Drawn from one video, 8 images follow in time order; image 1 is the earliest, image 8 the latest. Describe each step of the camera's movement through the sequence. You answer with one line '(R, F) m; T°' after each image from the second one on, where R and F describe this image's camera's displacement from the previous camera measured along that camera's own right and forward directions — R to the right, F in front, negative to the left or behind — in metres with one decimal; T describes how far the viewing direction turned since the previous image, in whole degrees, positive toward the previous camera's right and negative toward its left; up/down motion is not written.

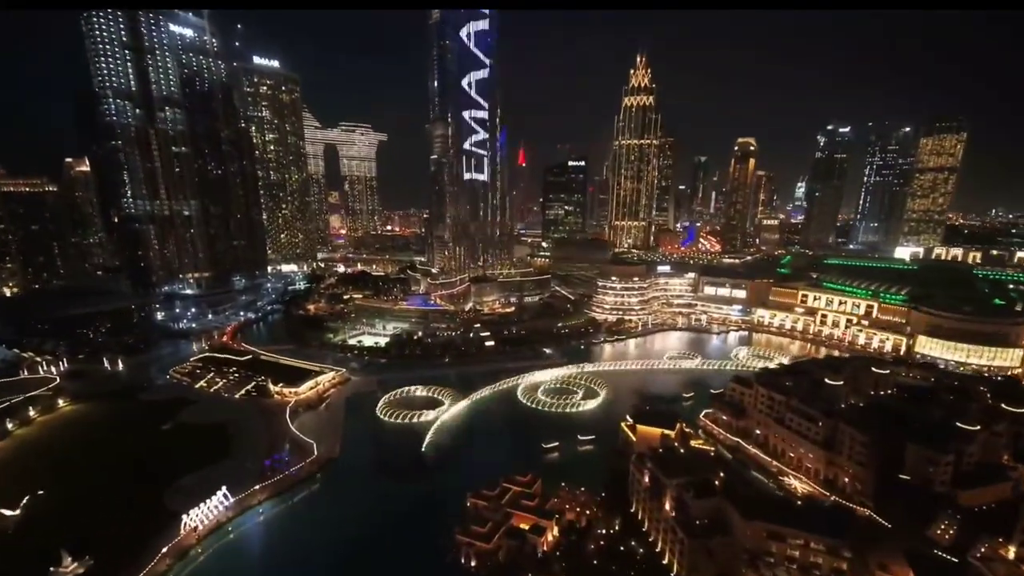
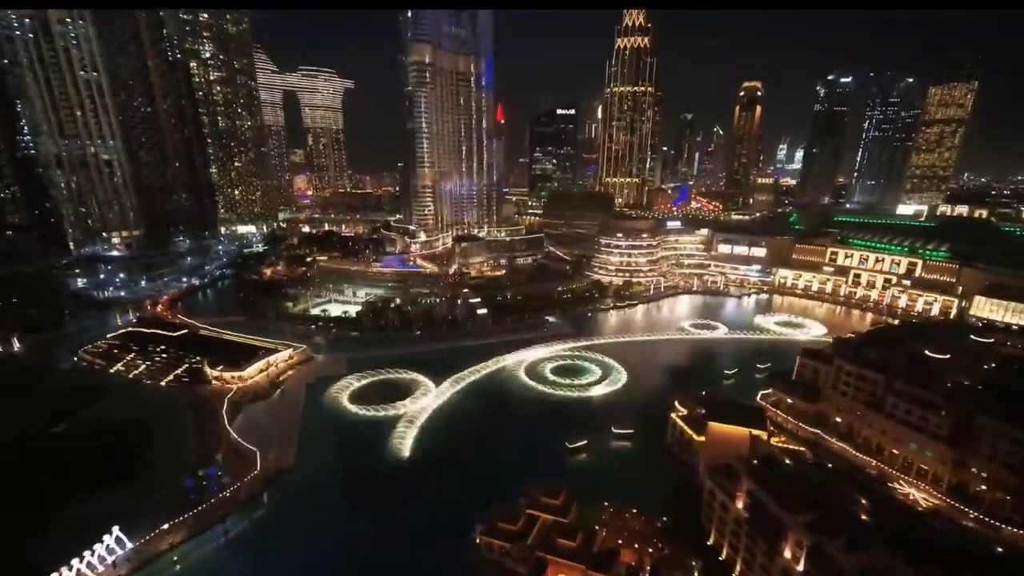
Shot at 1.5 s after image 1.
(-2.0, +8.7) m; +3°
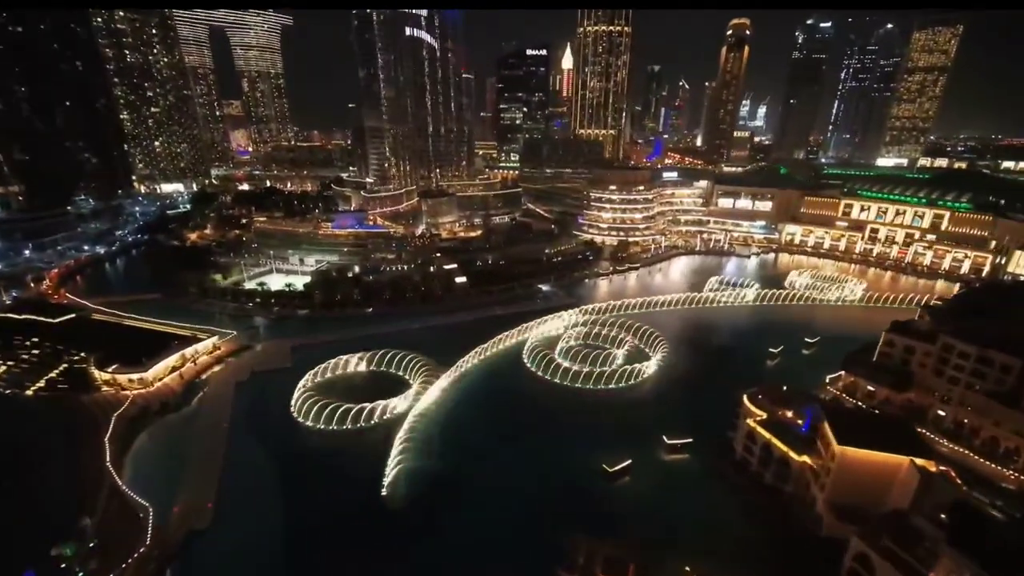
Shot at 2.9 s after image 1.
(-2.0, +7.8) m; +5°
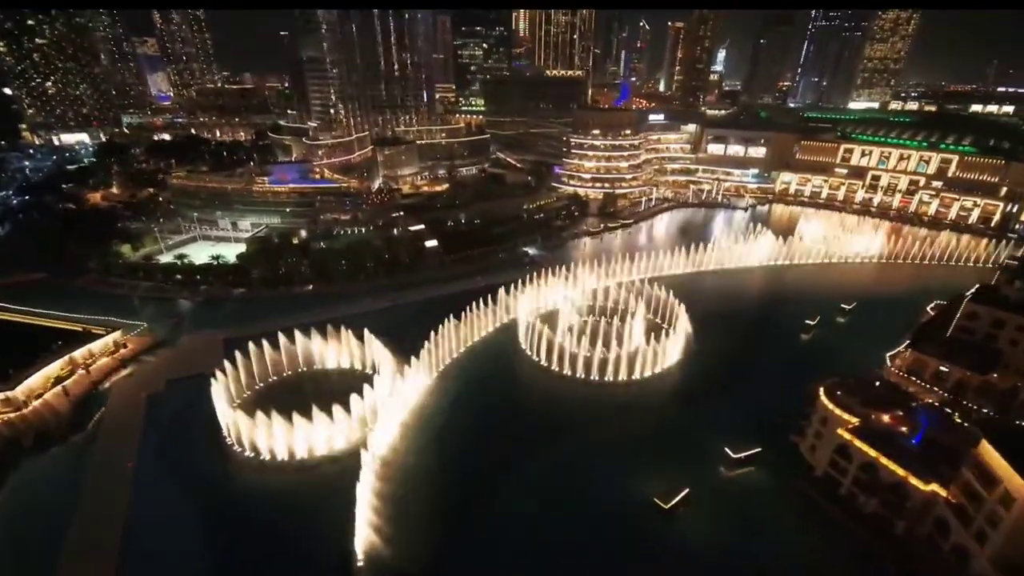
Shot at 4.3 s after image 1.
(-1.6, +5.6) m; +5°
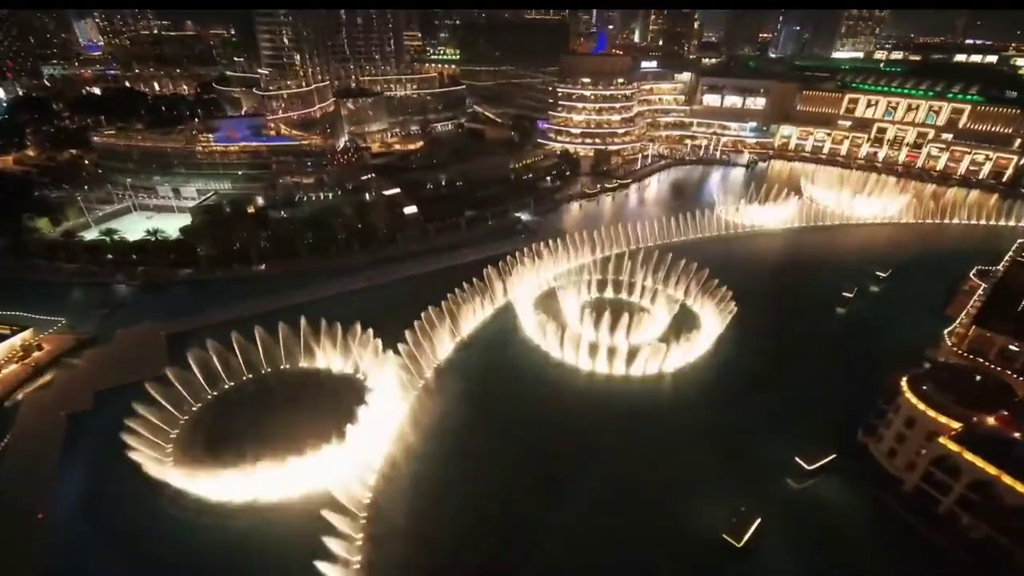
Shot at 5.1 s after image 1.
(-1.3, +3.5) m; +3°
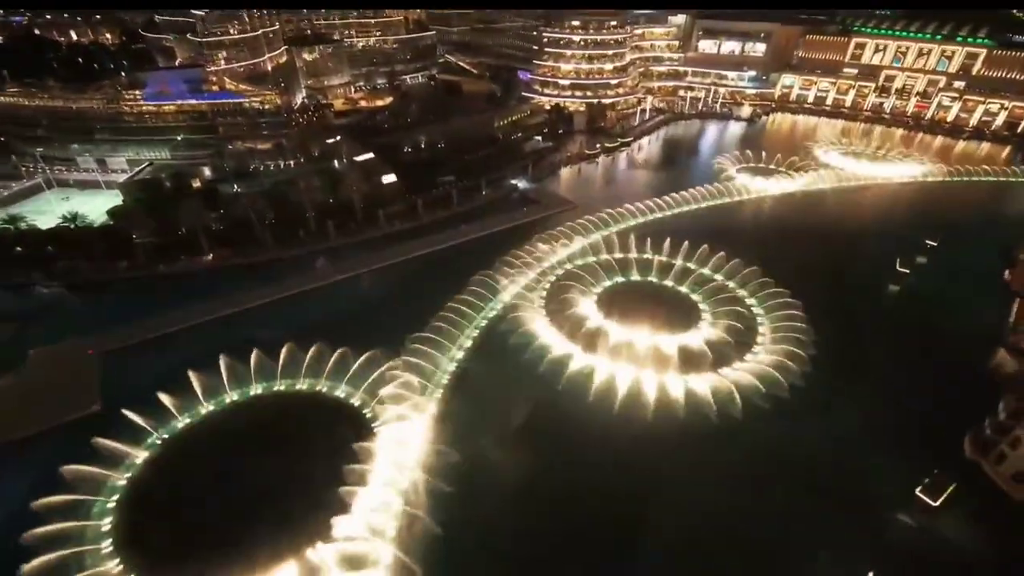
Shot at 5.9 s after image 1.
(-1.6, +3.4) m; +4°
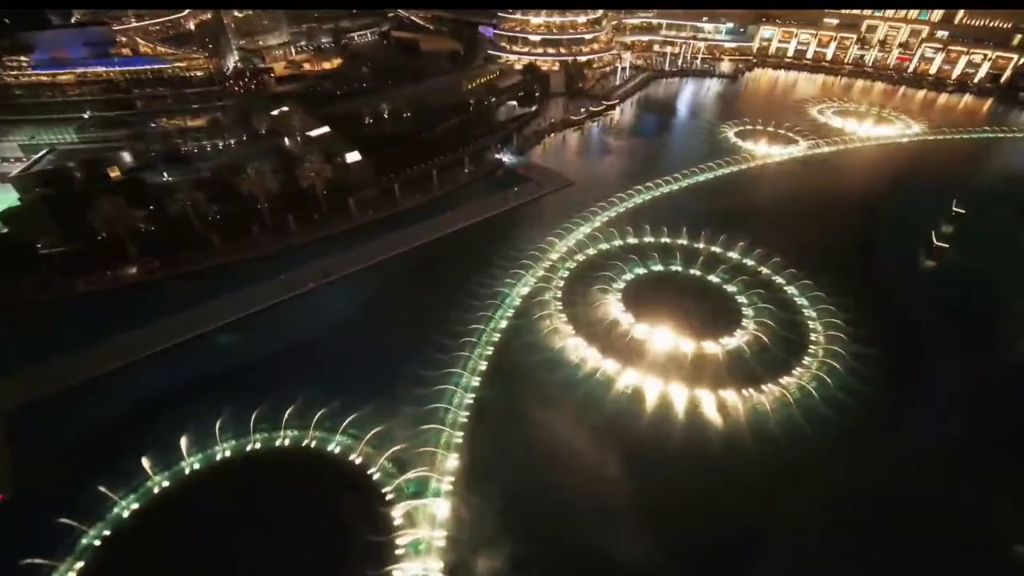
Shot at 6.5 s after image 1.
(-1.6, +2.8) m; +5°
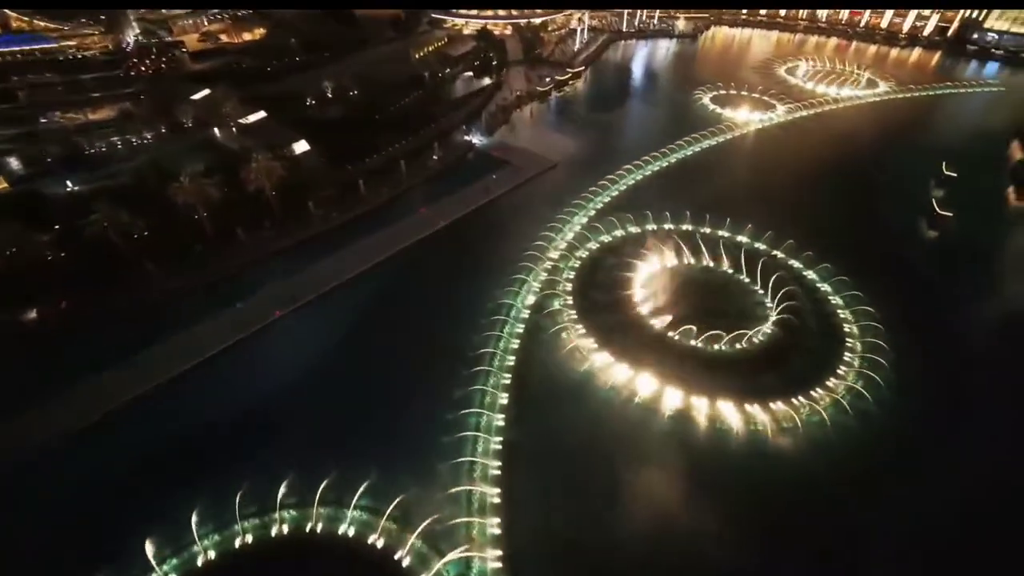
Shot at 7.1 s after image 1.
(-1.5, +2.0) m; +6°
